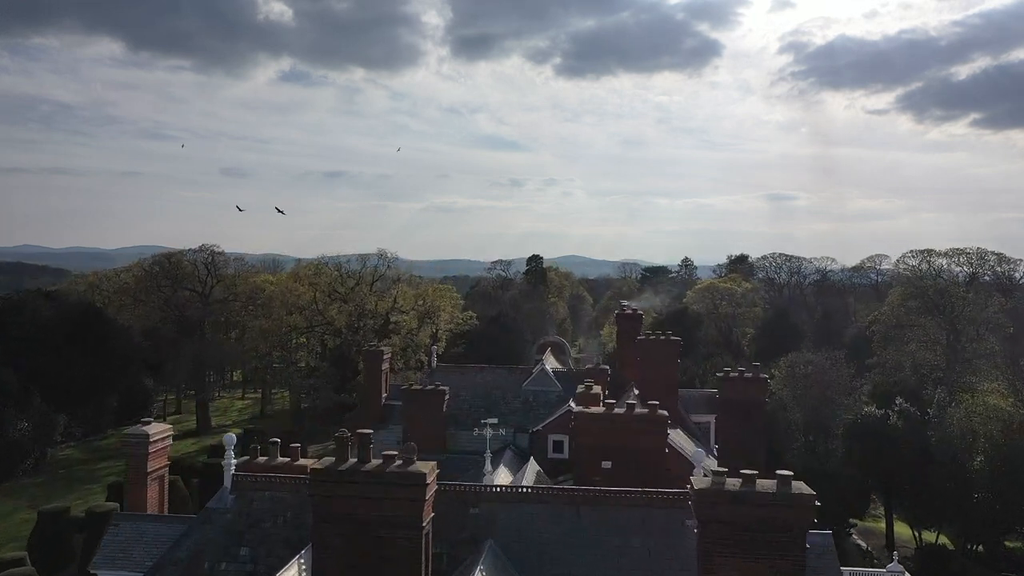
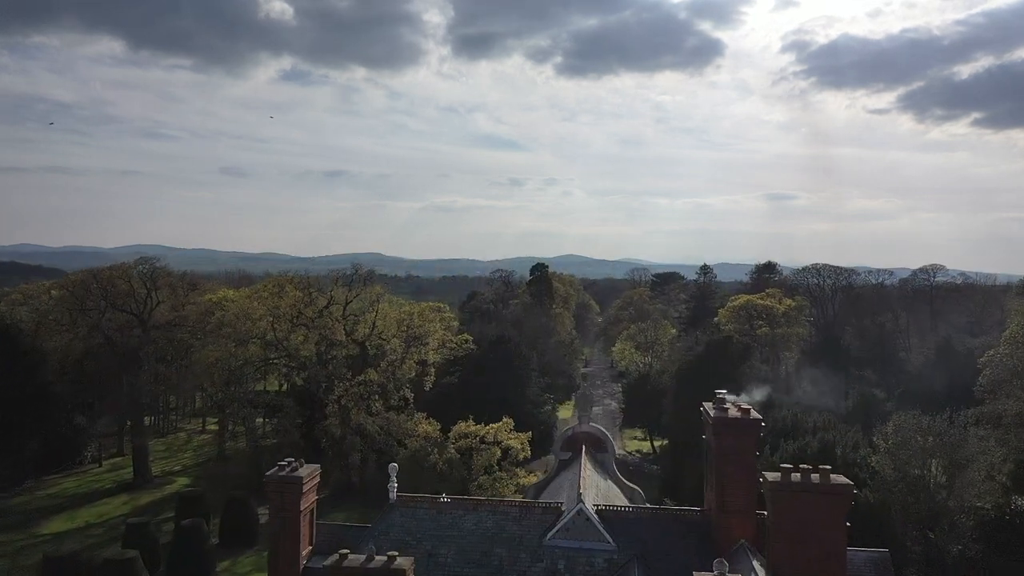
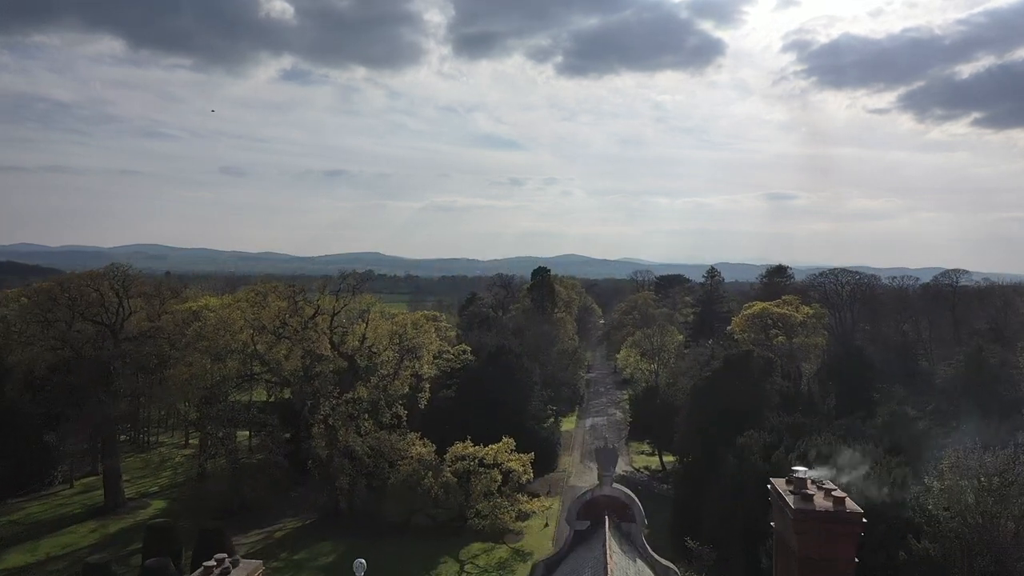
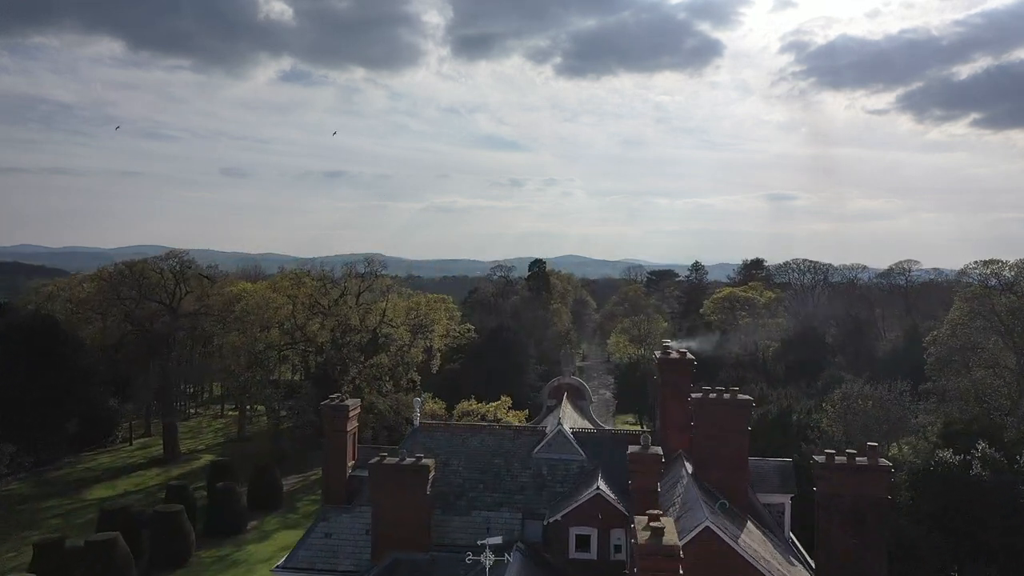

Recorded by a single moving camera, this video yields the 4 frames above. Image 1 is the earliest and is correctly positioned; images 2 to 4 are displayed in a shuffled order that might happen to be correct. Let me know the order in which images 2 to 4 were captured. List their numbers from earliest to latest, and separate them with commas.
4, 2, 3
